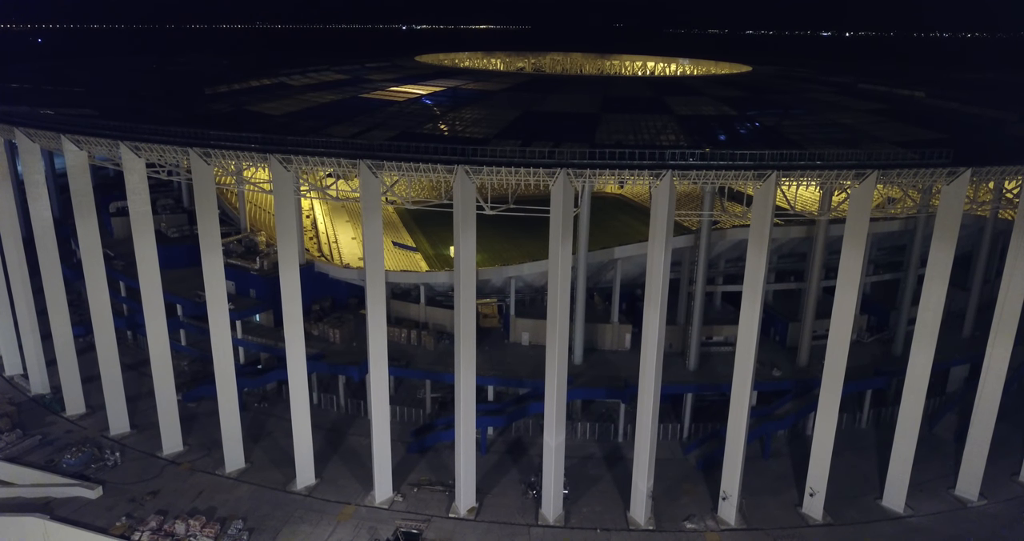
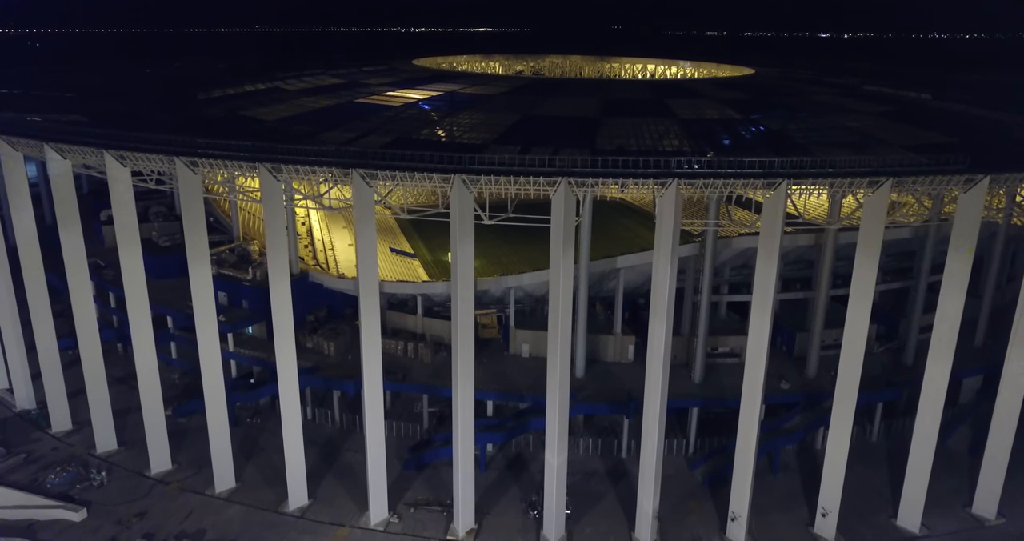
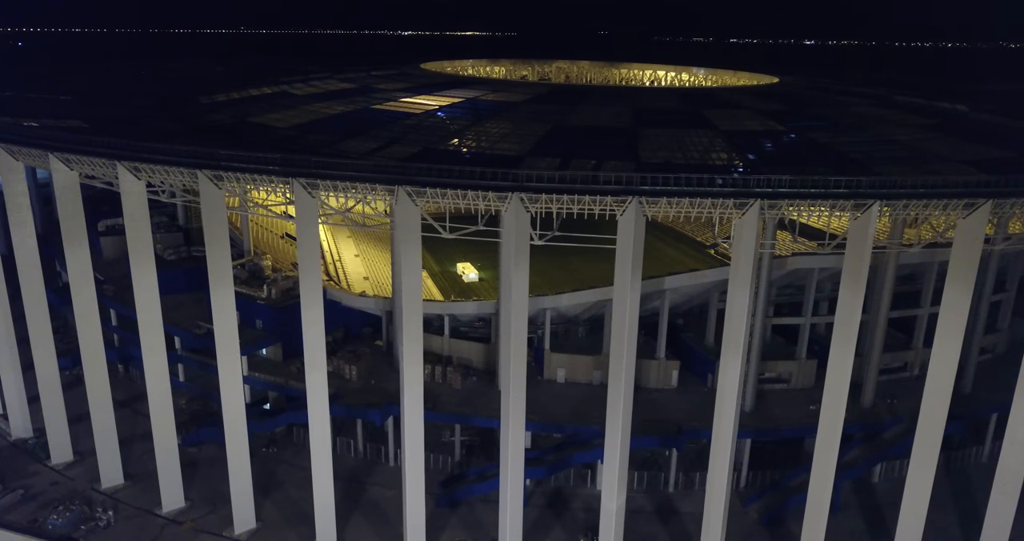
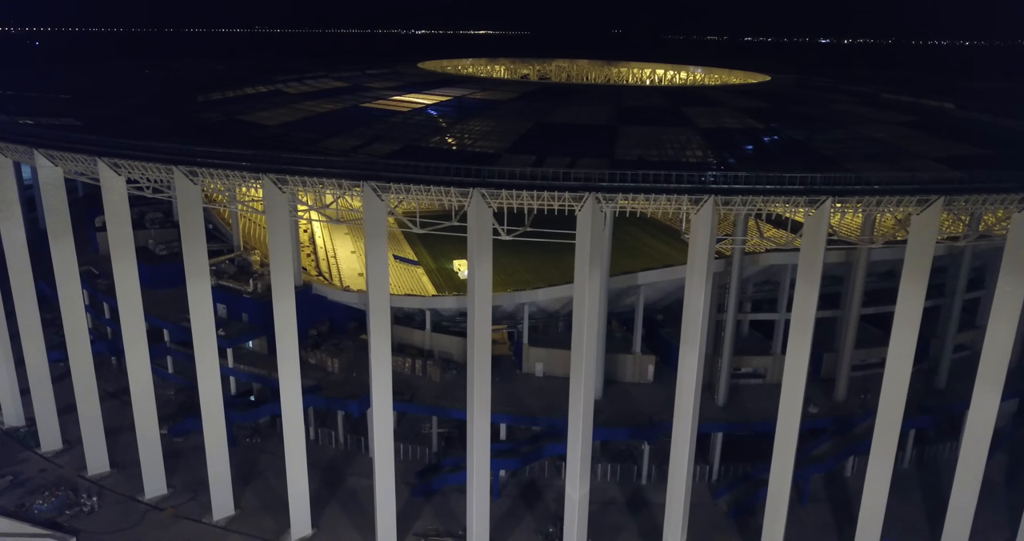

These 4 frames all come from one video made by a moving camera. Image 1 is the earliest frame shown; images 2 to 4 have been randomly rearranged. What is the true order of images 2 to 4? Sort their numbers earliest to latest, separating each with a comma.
2, 4, 3
